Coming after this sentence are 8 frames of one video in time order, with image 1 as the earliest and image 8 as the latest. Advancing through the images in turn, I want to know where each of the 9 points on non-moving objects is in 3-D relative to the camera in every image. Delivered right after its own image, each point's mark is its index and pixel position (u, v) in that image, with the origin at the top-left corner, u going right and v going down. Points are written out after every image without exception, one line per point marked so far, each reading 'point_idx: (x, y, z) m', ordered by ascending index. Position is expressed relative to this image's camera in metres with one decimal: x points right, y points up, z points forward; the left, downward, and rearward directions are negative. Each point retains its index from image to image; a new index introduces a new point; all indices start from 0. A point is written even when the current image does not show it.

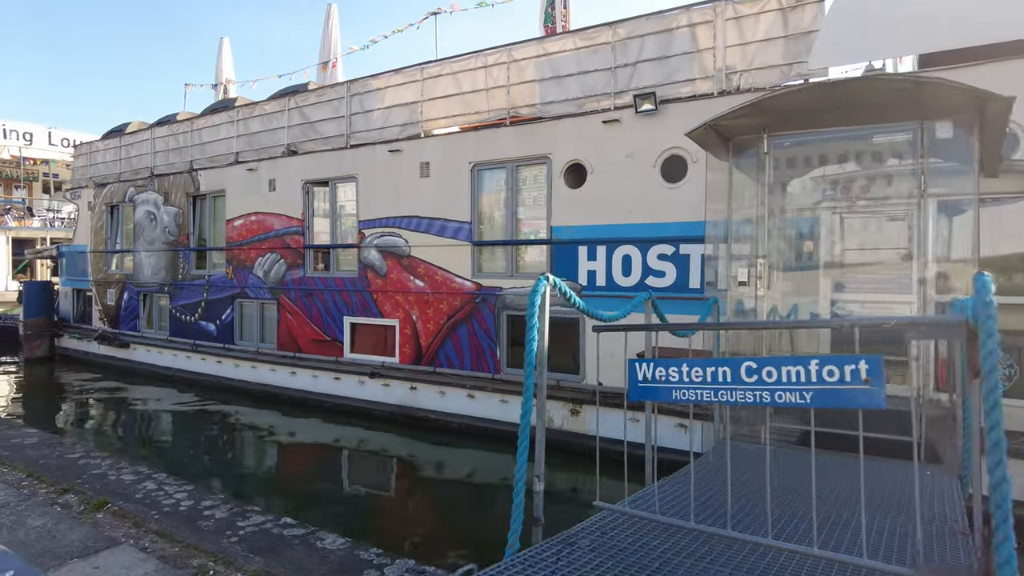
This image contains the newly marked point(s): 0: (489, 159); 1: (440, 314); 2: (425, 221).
0: (-0.3, +1.9, +7.7) m
1: (-1.1, -0.4, +8.1) m
2: (-1.4, +1.1, +8.2) m
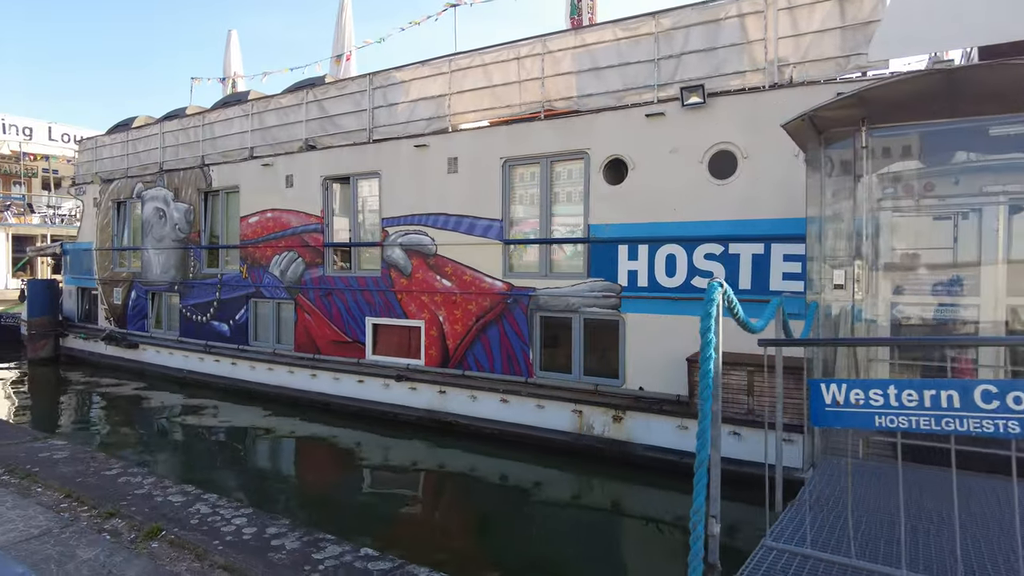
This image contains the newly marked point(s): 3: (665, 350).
0: (+0.2, +1.9, +7.4) m
1: (-0.6, -0.4, +7.8) m
2: (-0.9, +1.1, +7.9) m
3: (+2.0, -0.8, +6.6) m
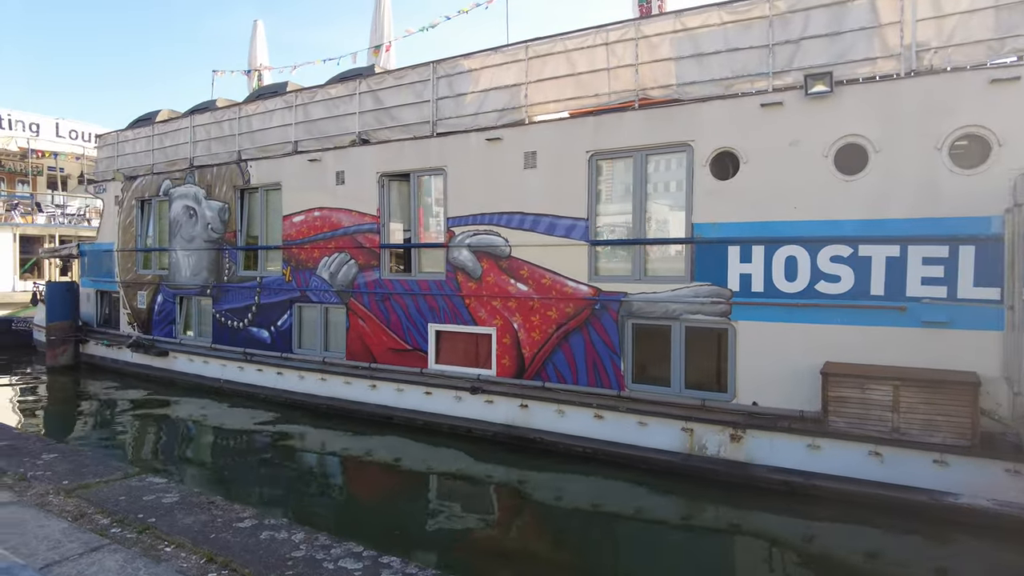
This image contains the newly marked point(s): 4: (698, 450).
0: (+1.3, +1.8, +6.8) m
1: (+0.5, -0.5, +7.2) m
2: (+0.3, +1.0, +7.3) m
3: (+3.1, -0.8, +6.0) m
4: (+2.2, -1.9, +6.1) m
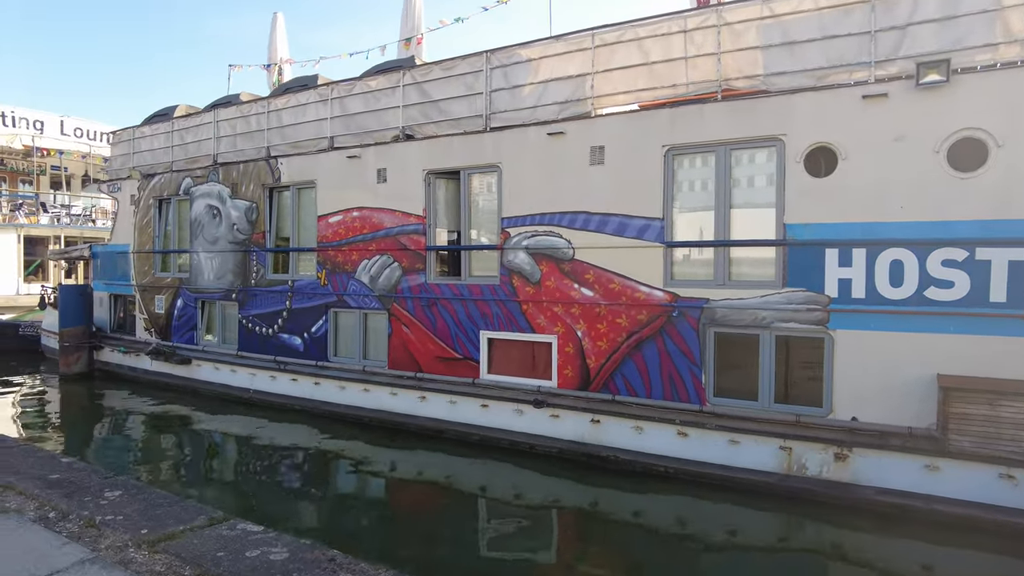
0: (+2.2, +1.8, +6.3) m
1: (+1.4, -0.5, +6.7) m
2: (+1.1, +0.9, +6.8) m
3: (+4.0, -0.9, +5.5) m
4: (+3.0, -1.9, +5.6) m
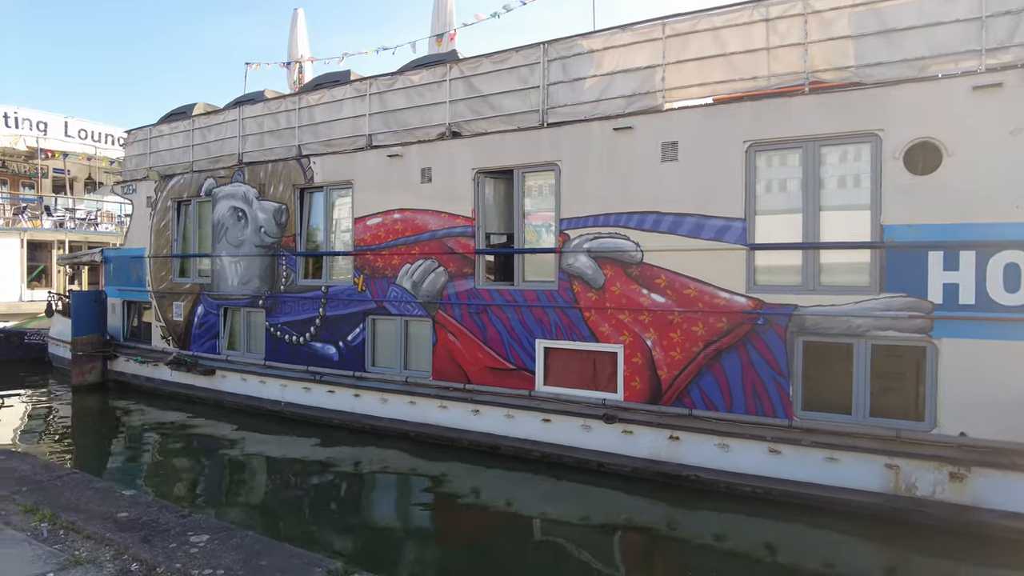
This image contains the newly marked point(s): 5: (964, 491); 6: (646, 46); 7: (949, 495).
0: (+3.0, +1.7, +5.9) m
1: (+2.2, -0.6, +6.3) m
2: (+1.9, +0.8, +6.4) m
3: (+4.8, -0.9, +5.1) m
4: (+3.9, -2.0, +5.1) m
5: (+4.3, -1.9, +5.0) m
6: (+1.7, +3.0, +6.6) m
7: (+4.2, -2.0, +5.0) m
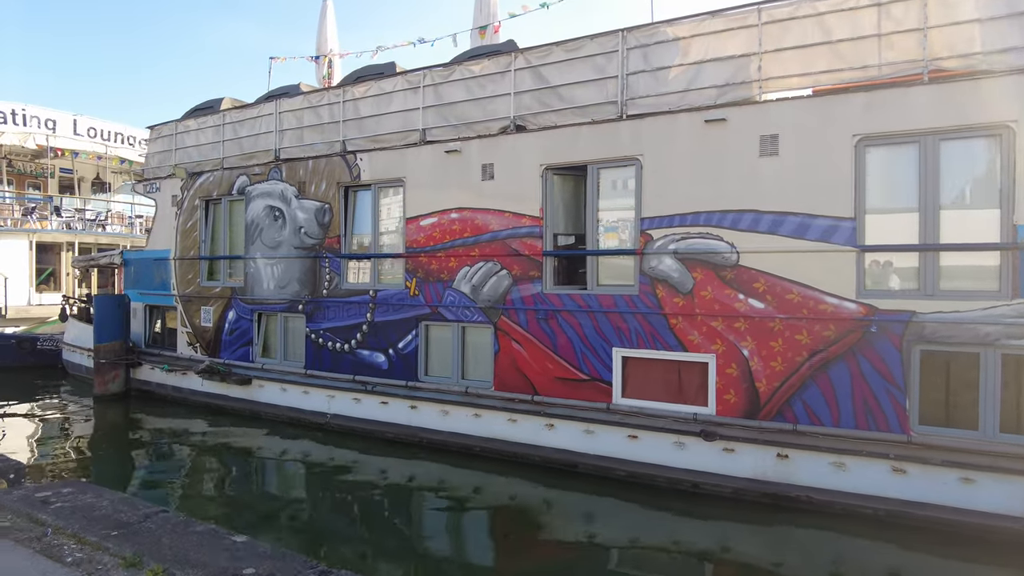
0: (+3.9, +1.7, +5.4) m
1: (+3.1, -0.7, +5.8) m
2: (+2.9, +0.8, +5.9) m
3: (+5.8, -1.0, +4.7) m
4: (+4.8, -2.0, +4.7) m
5: (+5.3, -2.0, +4.5) m
6: (+2.6, +3.0, +6.1) m
7: (+5.1, -2.0, +4.6) m
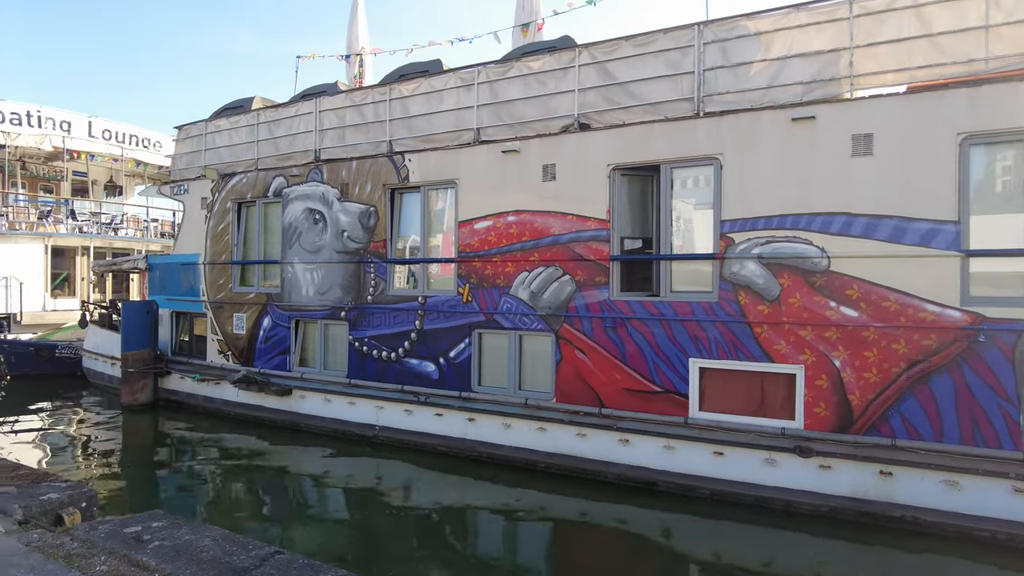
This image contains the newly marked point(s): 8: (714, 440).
0: (+4.8, +1.6, +5.1) m
1: (+4.0, -0.7, +5.4) m
2: (+3.7, +0.7, +5.6) m
3: (+6.6, -1.1, +4.3) m
4: (+5.7, -2.1, +4.3) m
5: (+6.1, -2.1, +4.2) m
6: (+3.5, +2.9, +5.8) m
7: (+6.0, -2.1, +4.2) m
8: (+2.2, -1.7, +5.9) m
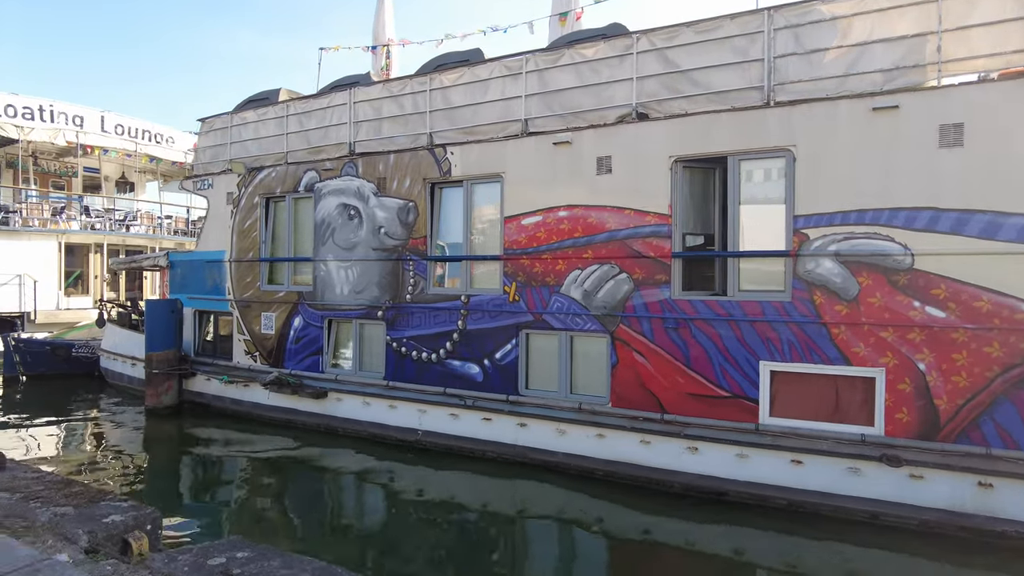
0: (+5.5, +1.6, +4.7) m
1: (+4.7, -0.7, +5.1) m
2: (+4.4, +0.7, +5.2) m
3: (+7.3, -1.1, +4.0) m
4: (+6.4, -2.1, +4.0) m
5: (+6.8, -2.1, +3.8) m
6: (+4.2, +2.9, +5.4) m
7: (+6.7, -2.1, +3.9) m
8: (+2.9, -1.7, +5.6) m
